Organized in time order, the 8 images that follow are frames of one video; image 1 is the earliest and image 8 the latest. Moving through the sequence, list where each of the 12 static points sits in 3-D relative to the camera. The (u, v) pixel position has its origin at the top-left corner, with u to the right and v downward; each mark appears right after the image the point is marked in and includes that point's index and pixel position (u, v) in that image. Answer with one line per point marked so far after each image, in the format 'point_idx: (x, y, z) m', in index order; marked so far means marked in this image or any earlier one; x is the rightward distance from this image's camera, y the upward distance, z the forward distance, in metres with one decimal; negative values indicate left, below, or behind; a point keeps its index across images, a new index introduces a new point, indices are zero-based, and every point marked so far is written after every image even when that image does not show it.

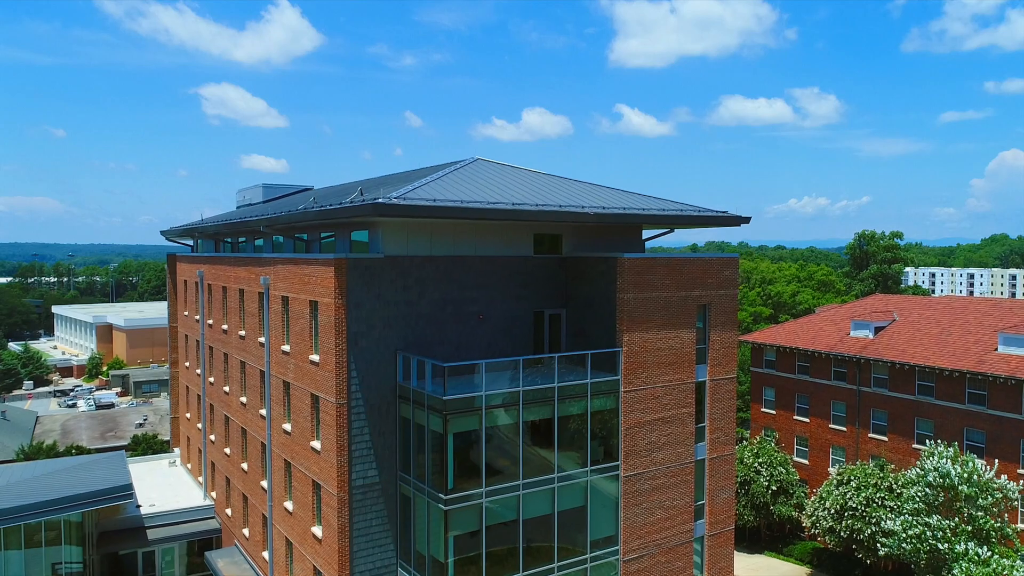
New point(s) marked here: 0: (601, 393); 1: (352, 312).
0: (+1.9, -2.3, +17.5) m
1: (-3.3, -0.5, +16.5) m
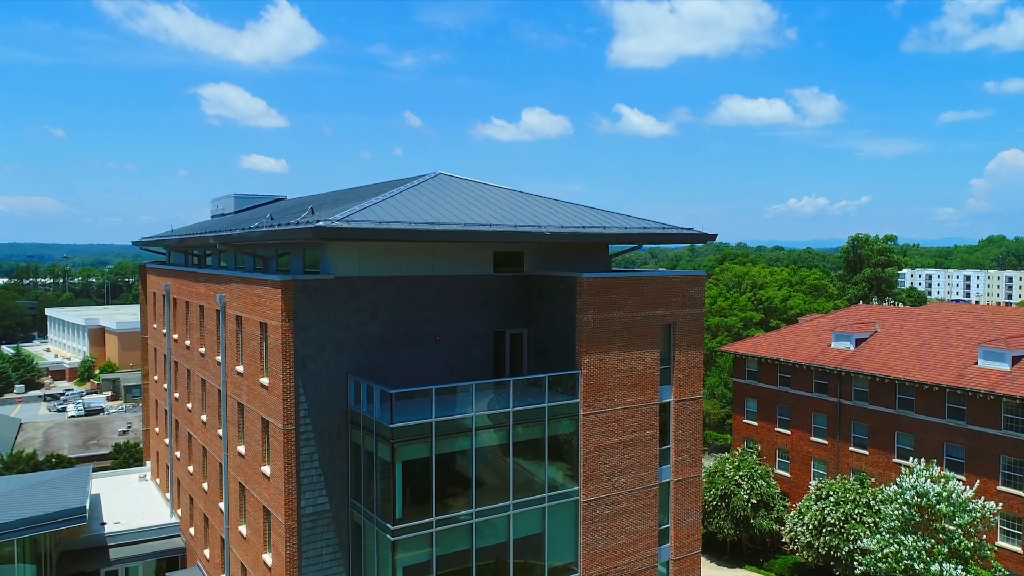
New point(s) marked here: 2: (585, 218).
0: (+1.0, -2.8, +17.1) m
1: (-4.3, -1.0, +16.0) m
2: (+1.7, +1.6, +19.0) m
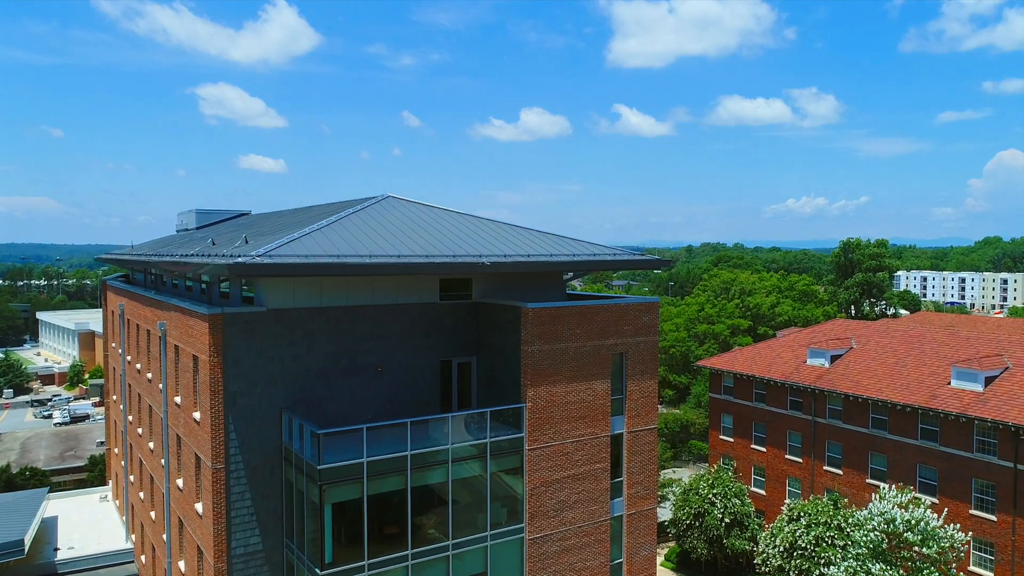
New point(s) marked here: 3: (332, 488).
0: (-0.2, -3.4, +16.5) m
1: (-5.5, -1.6, +15.4) m
2: (+0.5, +1.0, +18.4) m
3: (-3.3, -3.6, +14.4) m
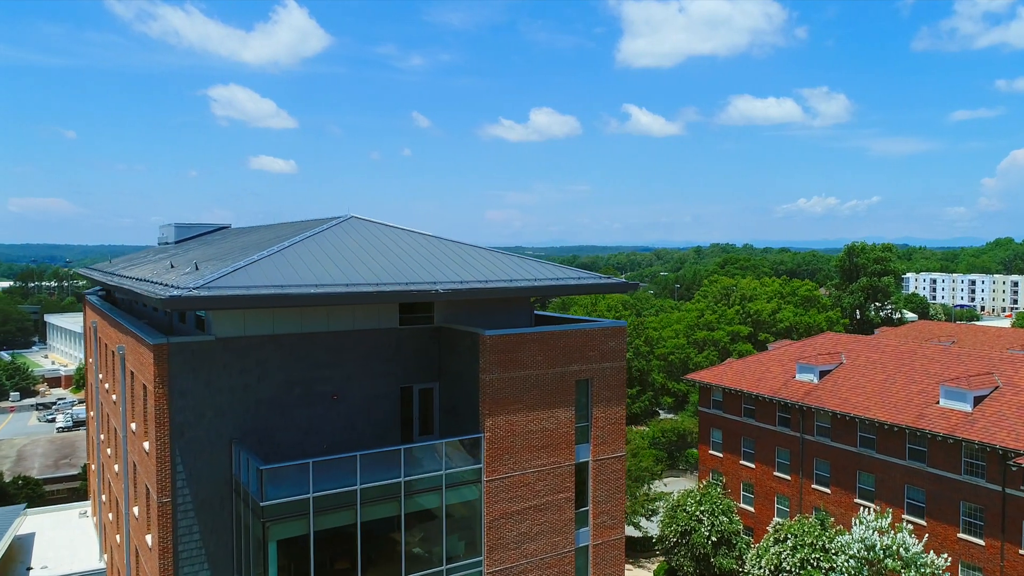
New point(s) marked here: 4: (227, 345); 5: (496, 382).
0: (-1.1, -3.9, +16.0) m
1: (-6.4, -2.1, +15.0) m
2: (-0.4, +0.5, +17.9) m
3: (-4.1, -4.2, +14.0) m
4: (-5.6, -1.1, +15.6) m
5: (-0.3, -1.9, +16.3) m
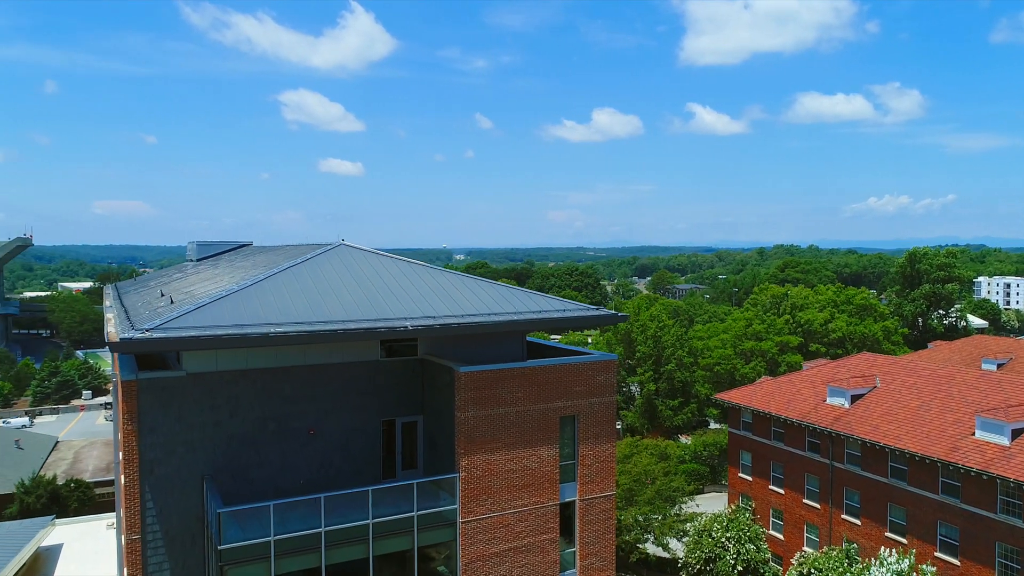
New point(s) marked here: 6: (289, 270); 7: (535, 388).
0: (-1.6, -4.6, +15.6) m
1: (-6.9, -2.8, +15.0) m
2: (-0.7, -0.2, +17.4) m
3: (-4.8, -4.9, +13.8) m
4: (-6.1, -1.8, +15.5) m
5: (-0.8, -2.6, +15.7) m
6: (-4.8, +0.4, +17.3) m
7: (+0.5, -2.1, +16.5) m
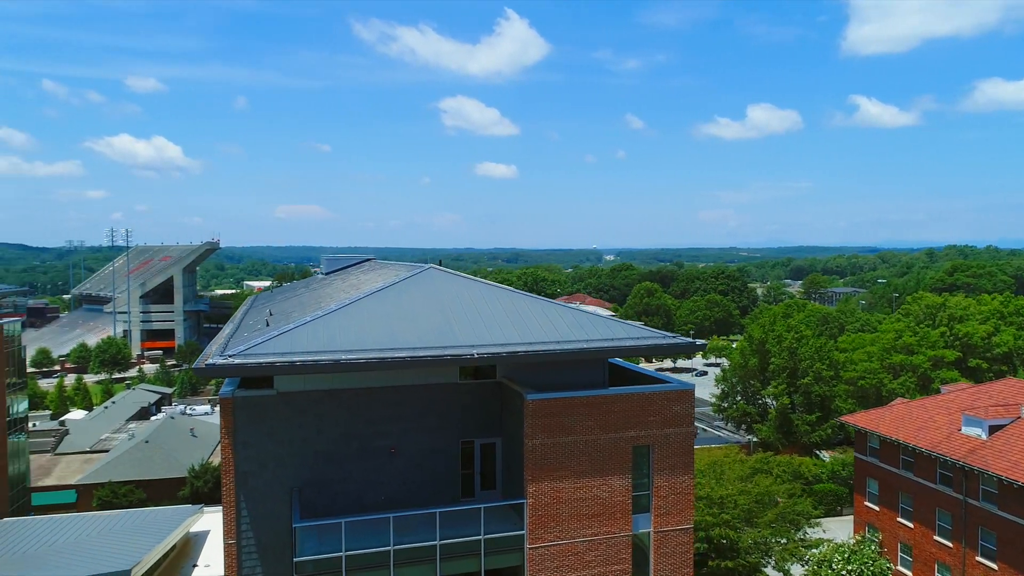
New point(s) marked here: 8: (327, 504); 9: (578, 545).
0: (-0.2, -5.2, +15.9) m
1: (-5.6, -3.4, +16.3) m
2: (+1.0, -0.8, +17.5) m
3: (-3.7, -5.4, +14.7) m
4: (-4.7, -2.3, +16.6) m
5: (+0.6, -3.2, +15.9) m
6: (-3.1, -0.1, +18.2) m
7: (+1.9, -2.7, +16.4) m
8: (-3.9, -4.6, +17.1) m
9: (+1.4, -5.3, +16.3) m
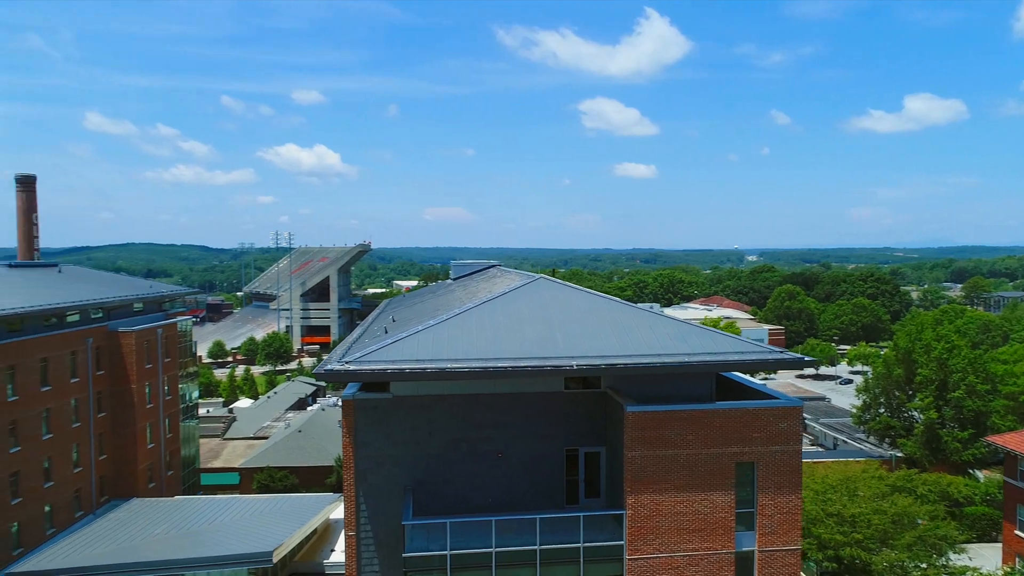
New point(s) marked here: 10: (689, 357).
0: (+1.8, -5.5, +16.2) m
1: (-3.4, -3.6, +17.4) m
2: (+3.3, -1.1, +17.6) m
3: (-1.9, -5.6, +15.6) m
4: (-2.5, -2.6, +17.6) m
5: (+2.6, -3.5, +16.1) m
6: (-0.6, -0.4, +18.9) m
7: (+4.0, -3.0, +16.3) m
8: (-1.7, -4.9, +18.0) m
9: (+3.4, -5.5, +16.3) m
10: (+3.9, -1.5, +16.9) m
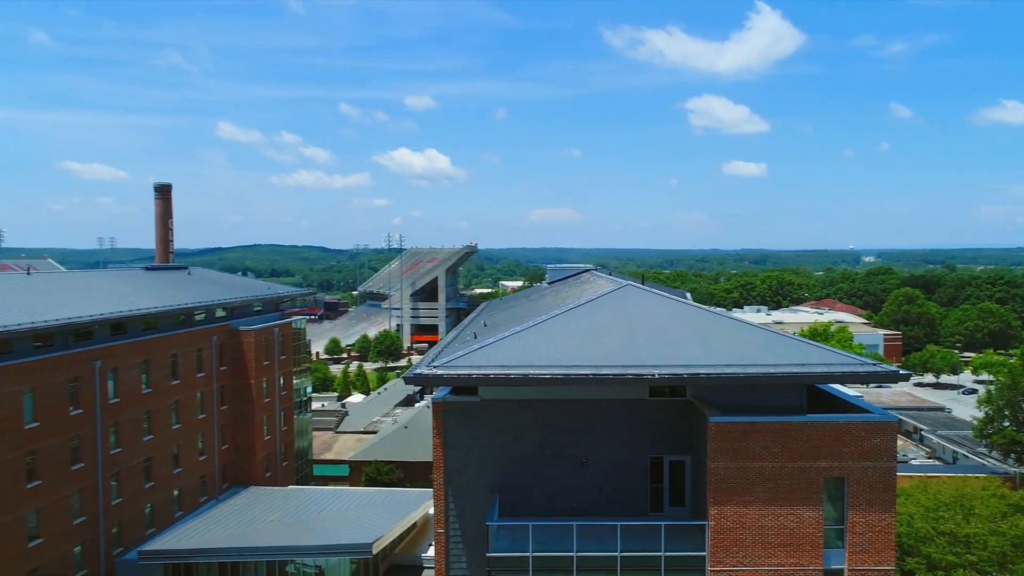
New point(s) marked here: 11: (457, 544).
0: (+3.4, -5.7, +16.1) m
1: (-1.5, -3.8, +18.1) m
2: (+5.1, -1.3, +17.4) m
3: (-0.3, -5.8, +16.0) m
4: (-0.6, -2.7, +18.2) m
5: (+4.3, -3.7, +15.9) m
6: (+1.4, -0.6, +19.2) m
7: (+5.7, -3.2, +16.0) m
8: (+0.2, -5.1, +18.4) m
9: (+5.1, -5.7, +16.1) m
10: (+5.6, -1.7, +16.6) m
11: (-1.4, -5.9, +18.2) m
